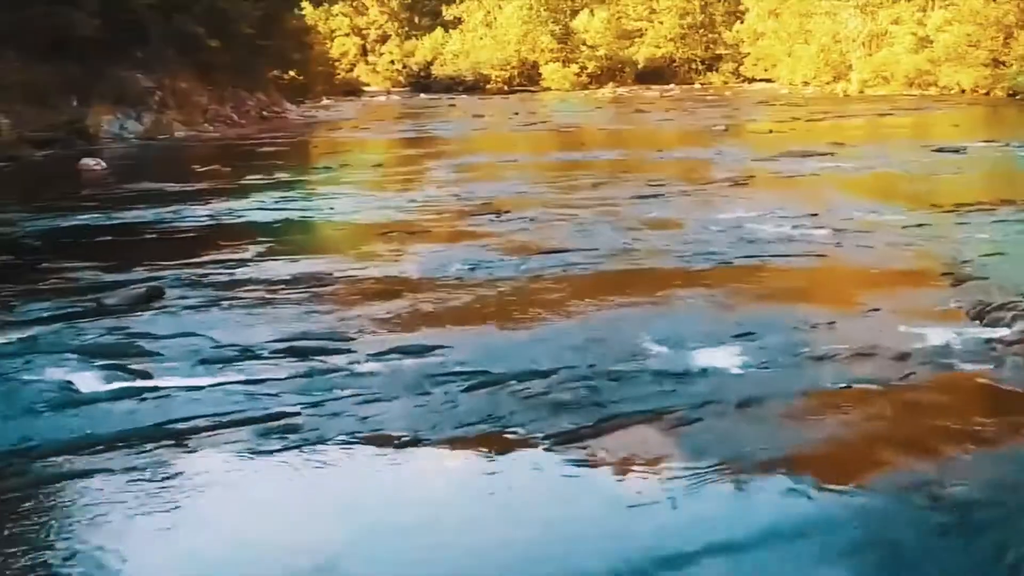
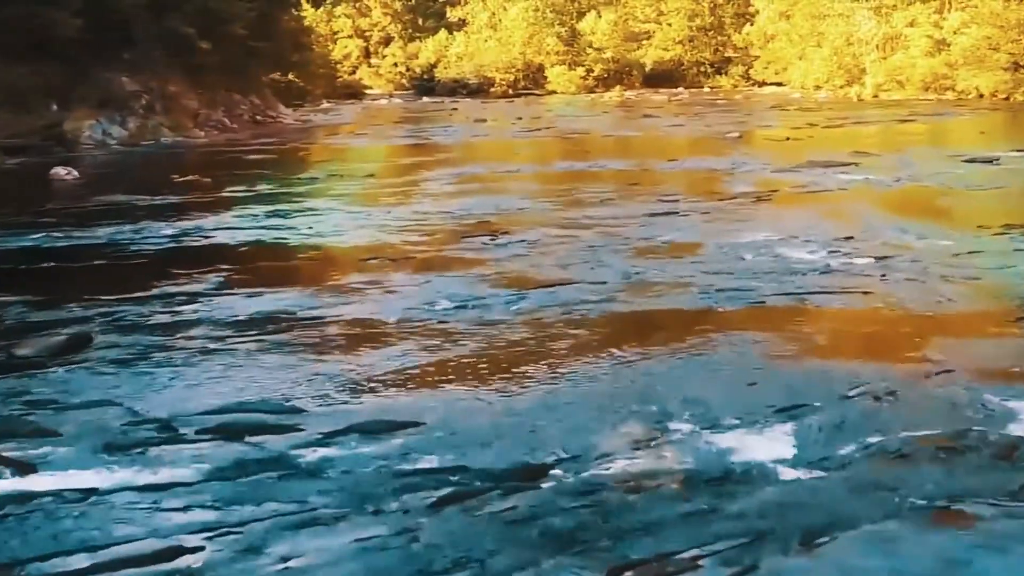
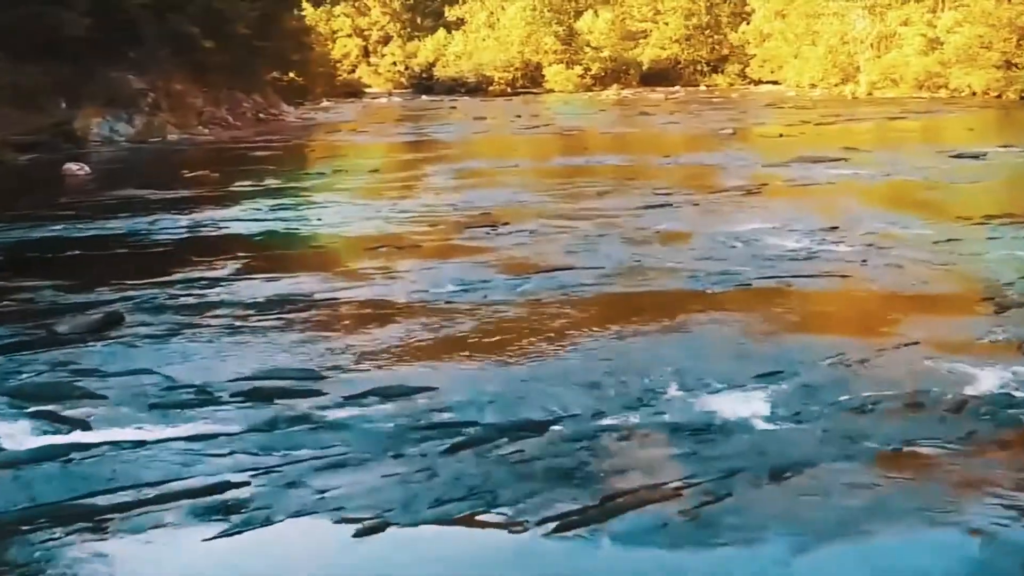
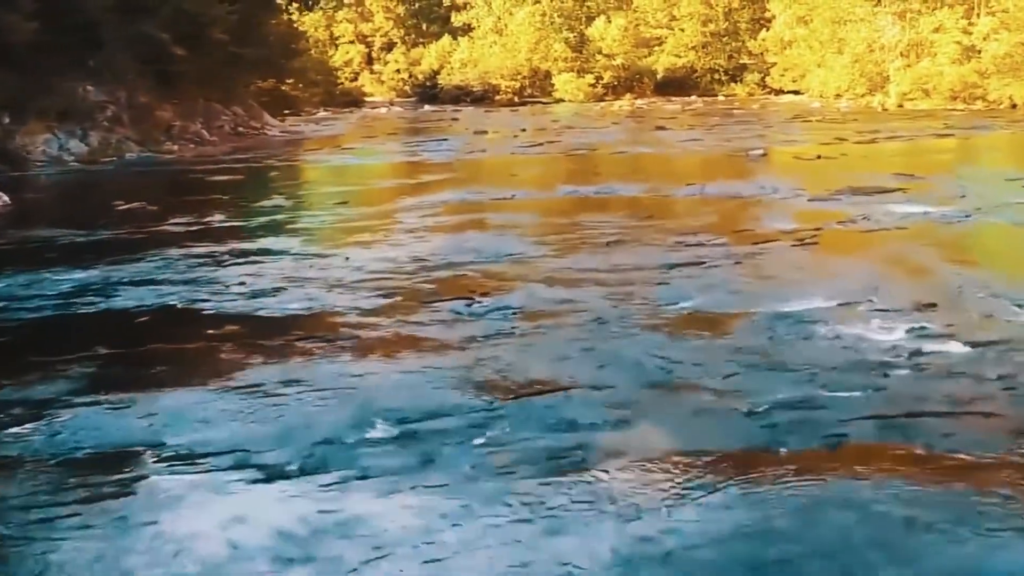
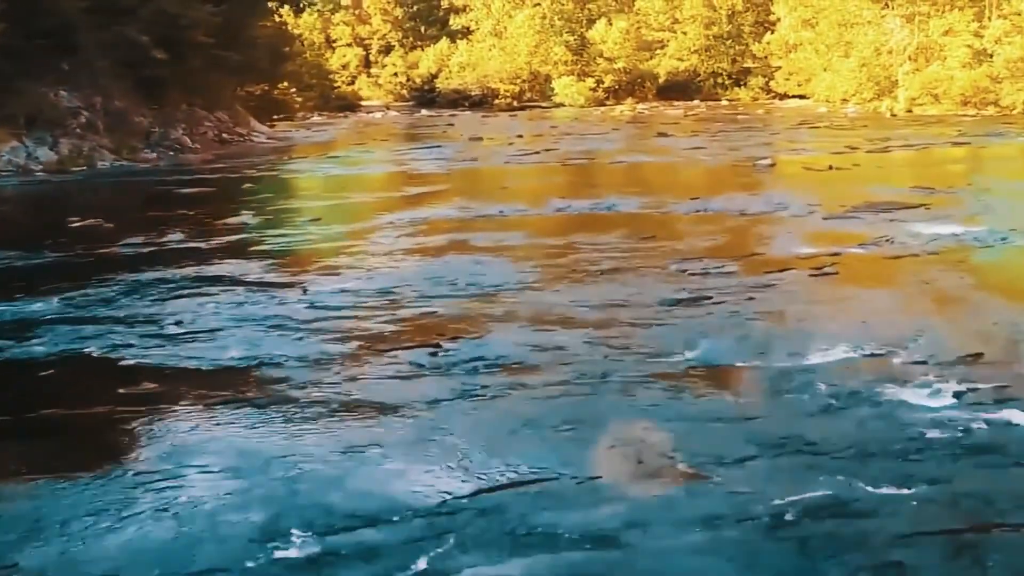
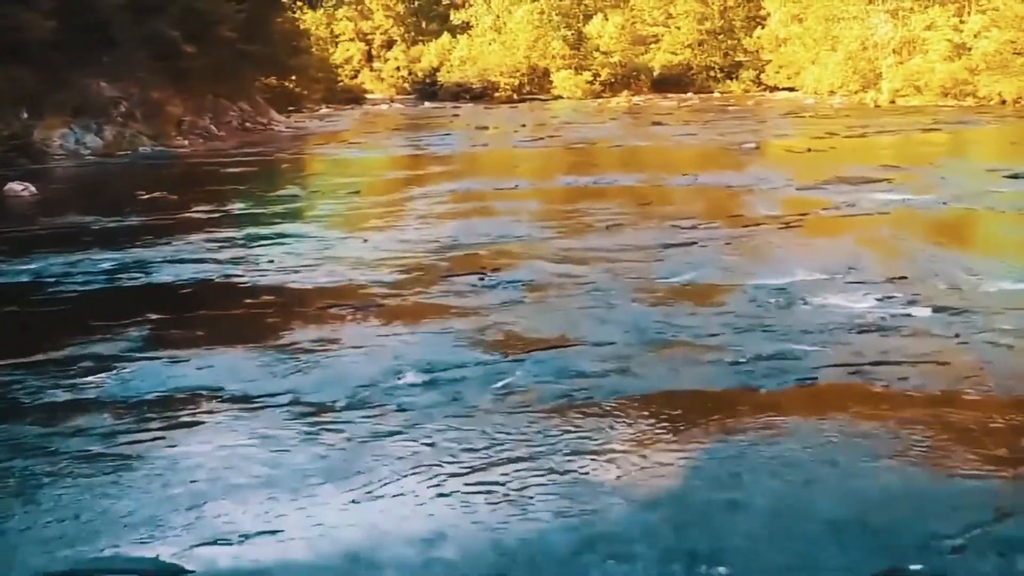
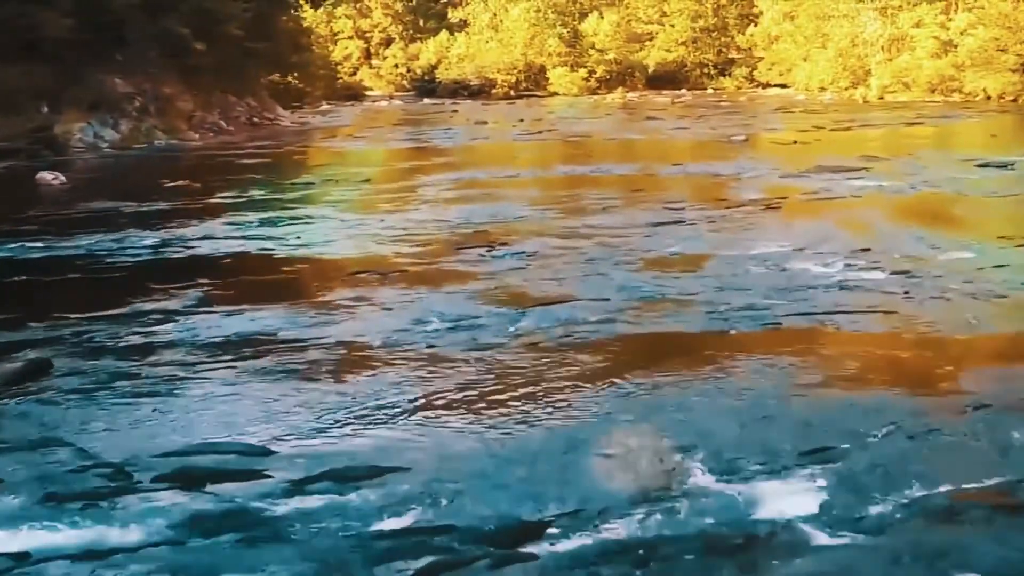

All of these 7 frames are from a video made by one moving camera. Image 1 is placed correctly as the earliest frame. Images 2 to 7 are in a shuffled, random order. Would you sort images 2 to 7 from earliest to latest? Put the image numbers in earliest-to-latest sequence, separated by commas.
3, 2, 7, 6, 4, 5
